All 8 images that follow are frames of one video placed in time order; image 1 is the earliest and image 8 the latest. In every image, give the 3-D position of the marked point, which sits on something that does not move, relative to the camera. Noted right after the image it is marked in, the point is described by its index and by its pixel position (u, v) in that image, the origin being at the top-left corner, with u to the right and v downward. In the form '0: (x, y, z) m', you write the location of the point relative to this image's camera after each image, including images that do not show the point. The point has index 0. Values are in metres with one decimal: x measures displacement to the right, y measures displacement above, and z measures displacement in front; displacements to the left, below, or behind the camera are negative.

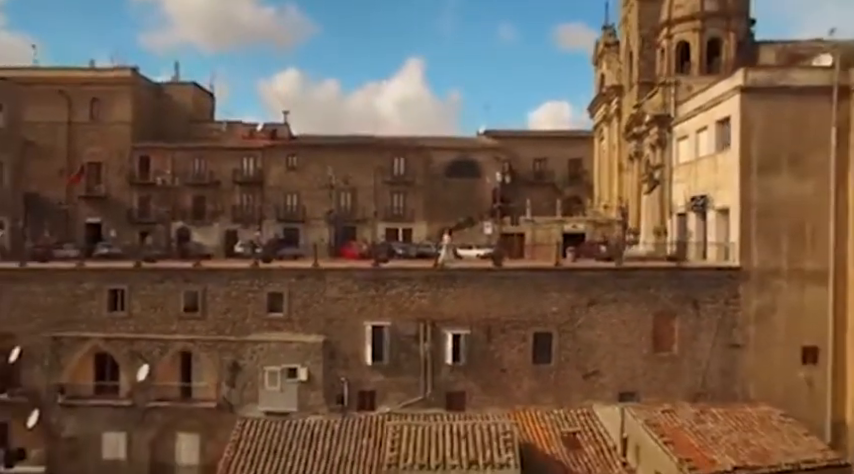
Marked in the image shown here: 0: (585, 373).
0: (+3.2, -2.7, +17.9) m
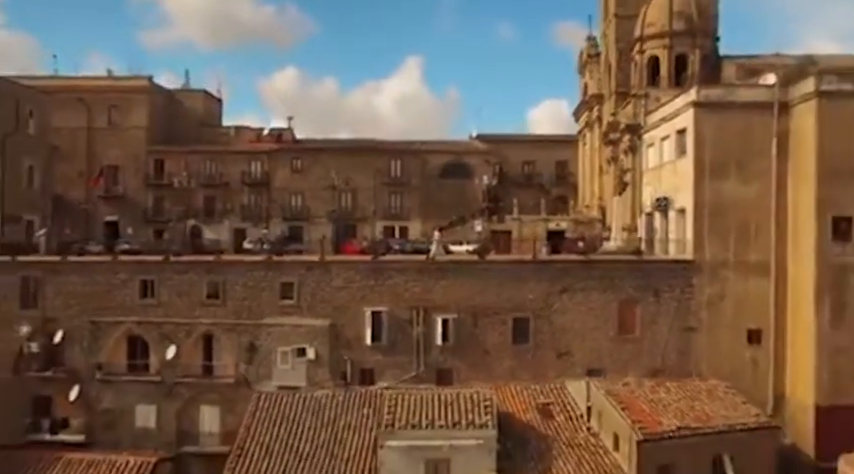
0: (+3.0, -2.7, +20.4) m
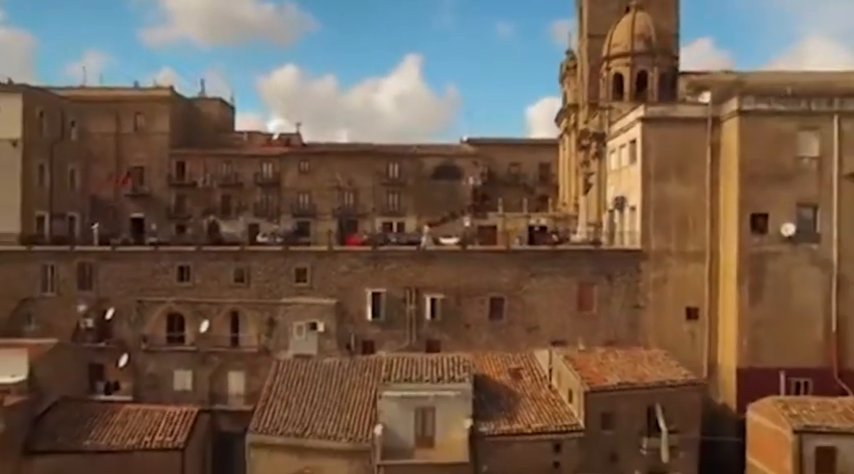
0: (+2.8, -2.5, +24.5) m
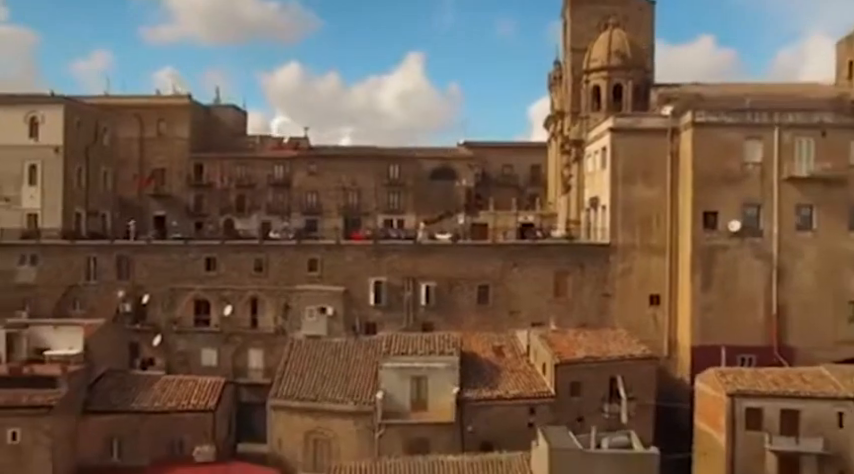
0: (+2.6, -2.3, +28.0) m
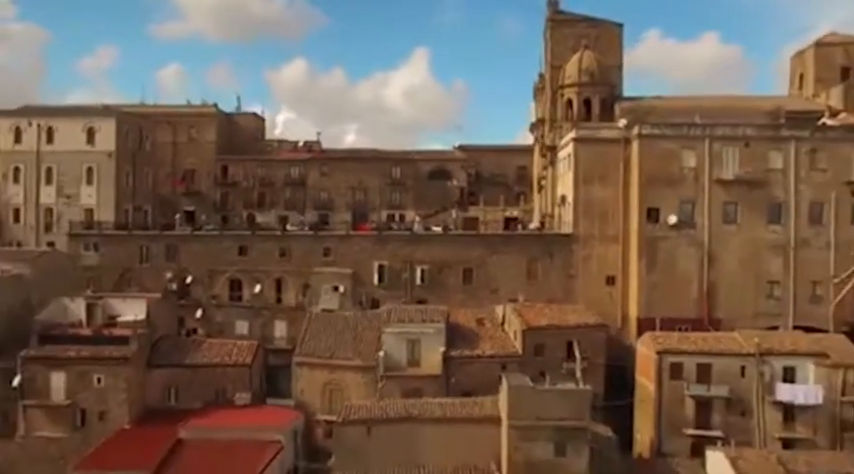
0: (+2.4, -2.0, +33.9) m
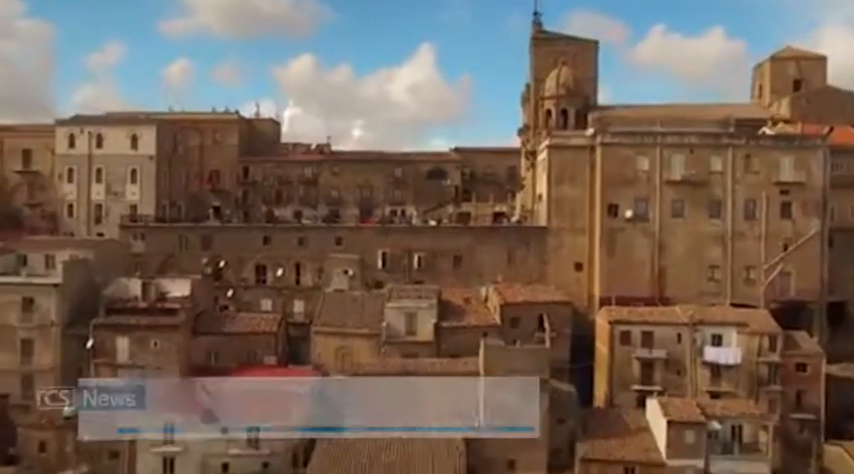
0: (+2.3, -1.6, +40.0) m
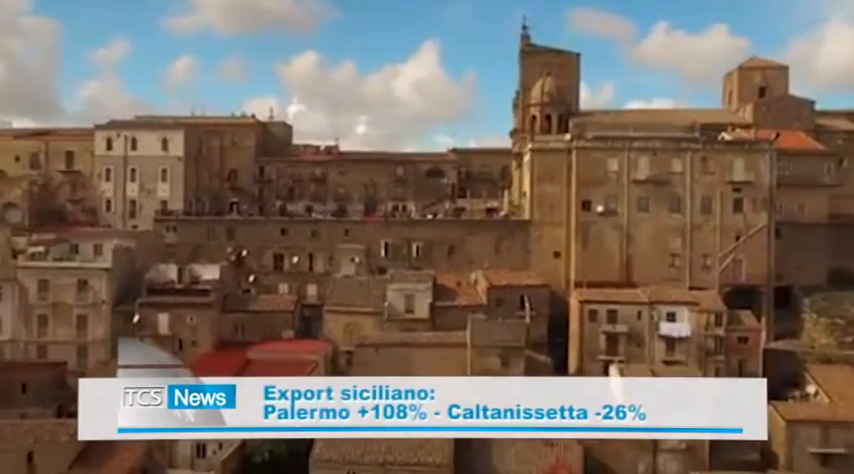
0: (+2.1, -1.2, +45.6) m
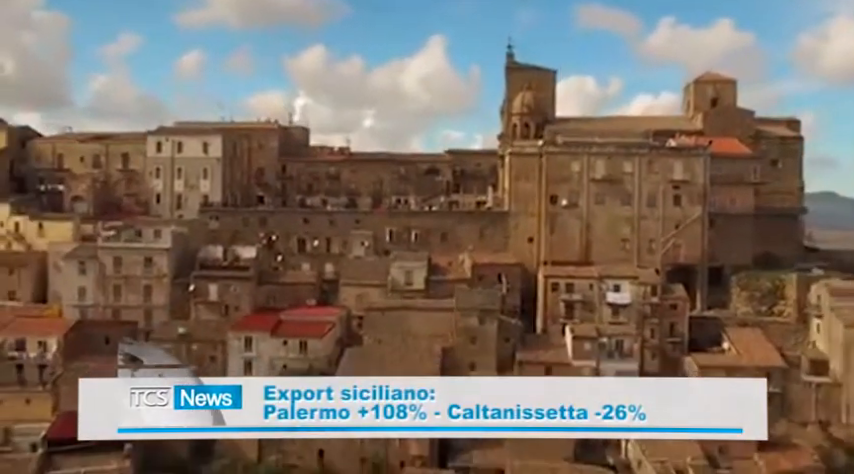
0: (+1.9, -0.5, +55.4) m
